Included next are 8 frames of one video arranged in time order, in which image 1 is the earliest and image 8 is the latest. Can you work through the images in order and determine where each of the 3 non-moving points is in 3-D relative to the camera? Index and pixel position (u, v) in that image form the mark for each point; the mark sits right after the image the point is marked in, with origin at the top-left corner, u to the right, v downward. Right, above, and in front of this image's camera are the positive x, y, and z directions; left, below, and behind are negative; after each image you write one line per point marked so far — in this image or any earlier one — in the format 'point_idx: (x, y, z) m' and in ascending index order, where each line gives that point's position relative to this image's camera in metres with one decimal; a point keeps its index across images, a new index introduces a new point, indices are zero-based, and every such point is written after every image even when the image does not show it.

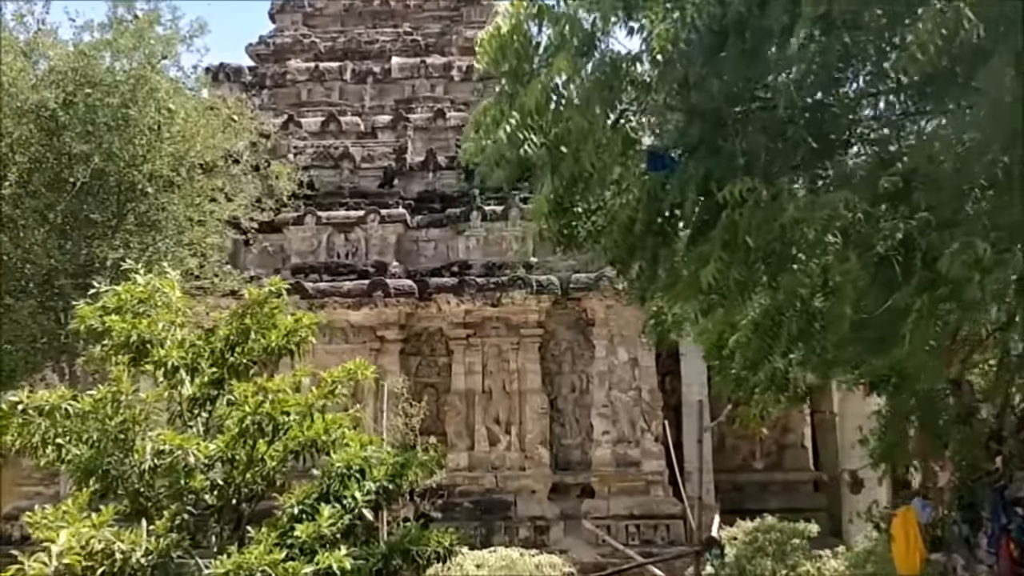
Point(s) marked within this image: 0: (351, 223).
0: (-2.1, +0.8, +12.9) m
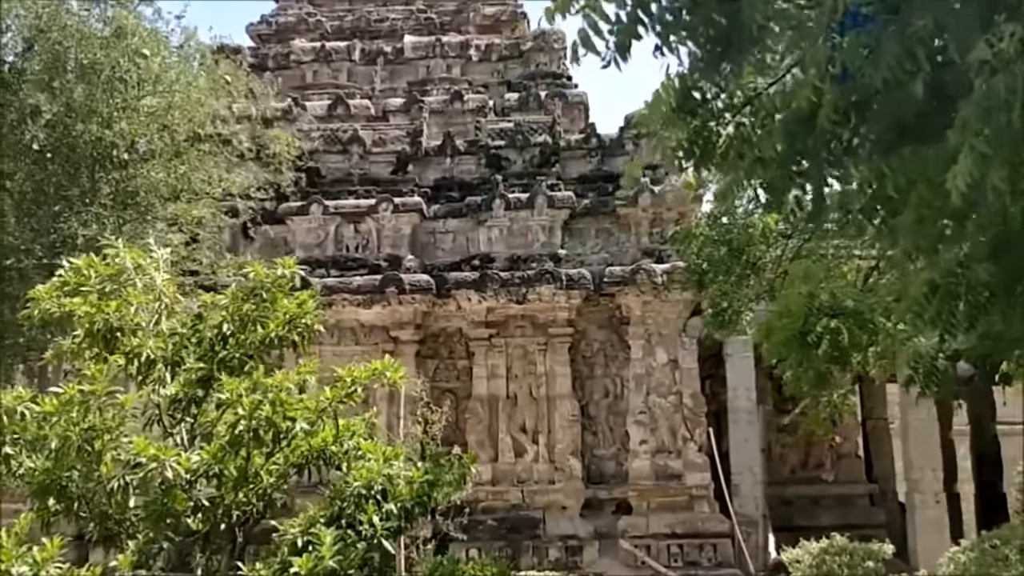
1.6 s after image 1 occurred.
0: (-1.8, +0.9, +11.7) m
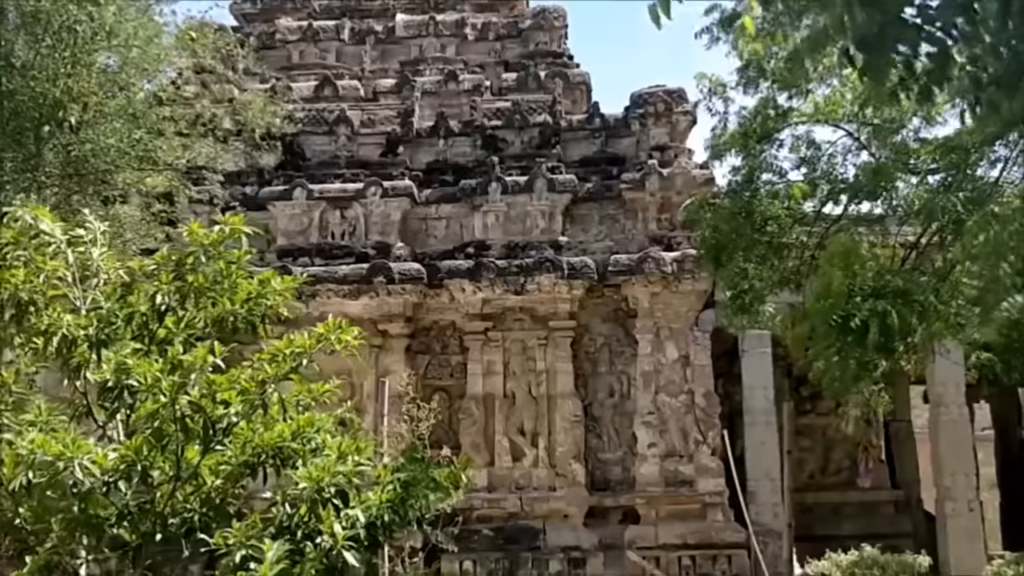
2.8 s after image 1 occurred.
0: (-1.8, +1.0, +10.9) m
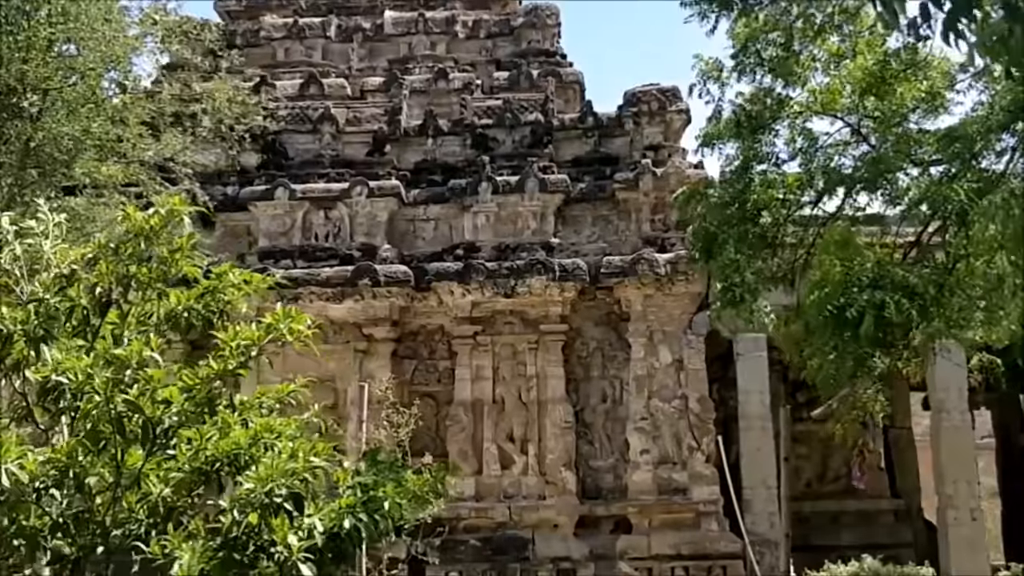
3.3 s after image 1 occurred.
0: (-1.9, +1.0, +10.6) m
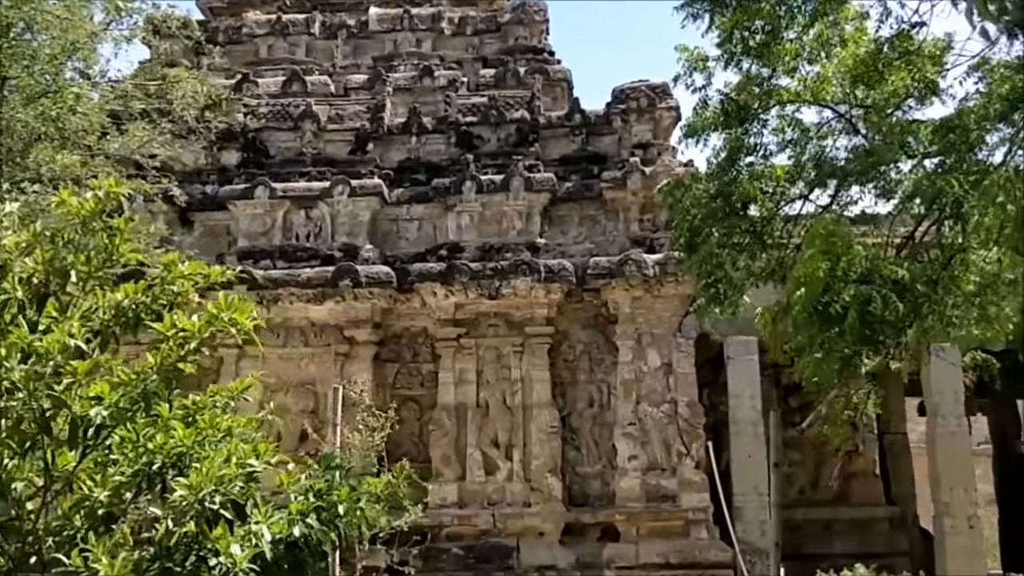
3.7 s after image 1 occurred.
0: (-2.1, +0.9, +10.3) m
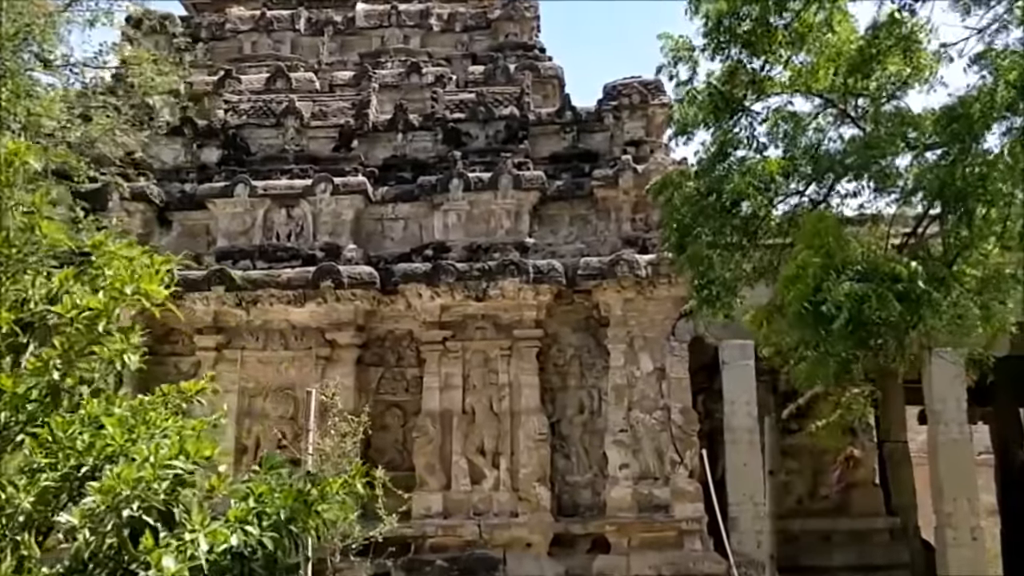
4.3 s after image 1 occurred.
0: (-2.2, +0.9, +10.0) m
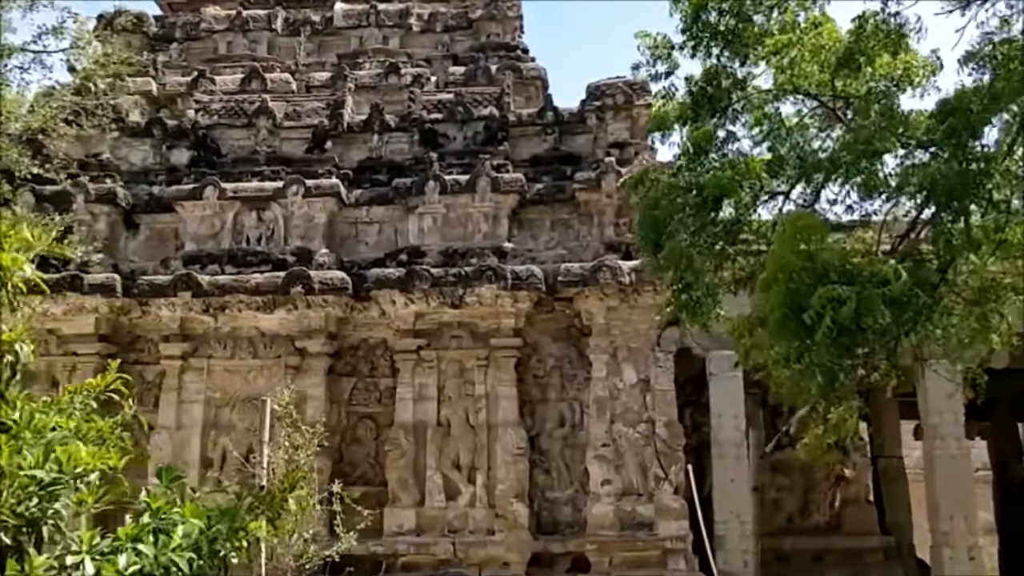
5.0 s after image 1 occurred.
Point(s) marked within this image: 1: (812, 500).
0: (-2.4, +0.9, +9.6) m
1: (+3.0, -2.1, +10.1) m
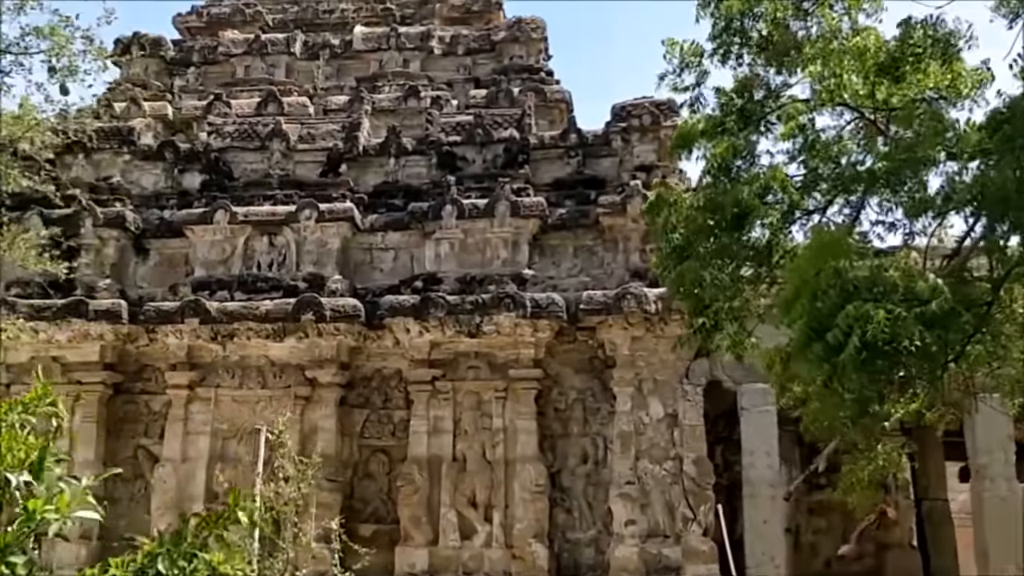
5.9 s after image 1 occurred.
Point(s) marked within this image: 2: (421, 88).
0: (-2.2, +0.6, +9.3) m
1: (+3.2, -2.4, +9.5) m
2: (-1.0, +2.2, +10.9) m
